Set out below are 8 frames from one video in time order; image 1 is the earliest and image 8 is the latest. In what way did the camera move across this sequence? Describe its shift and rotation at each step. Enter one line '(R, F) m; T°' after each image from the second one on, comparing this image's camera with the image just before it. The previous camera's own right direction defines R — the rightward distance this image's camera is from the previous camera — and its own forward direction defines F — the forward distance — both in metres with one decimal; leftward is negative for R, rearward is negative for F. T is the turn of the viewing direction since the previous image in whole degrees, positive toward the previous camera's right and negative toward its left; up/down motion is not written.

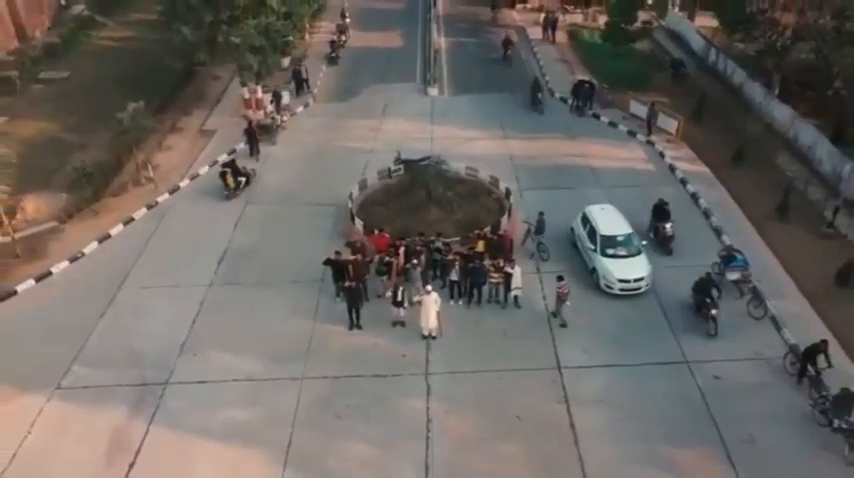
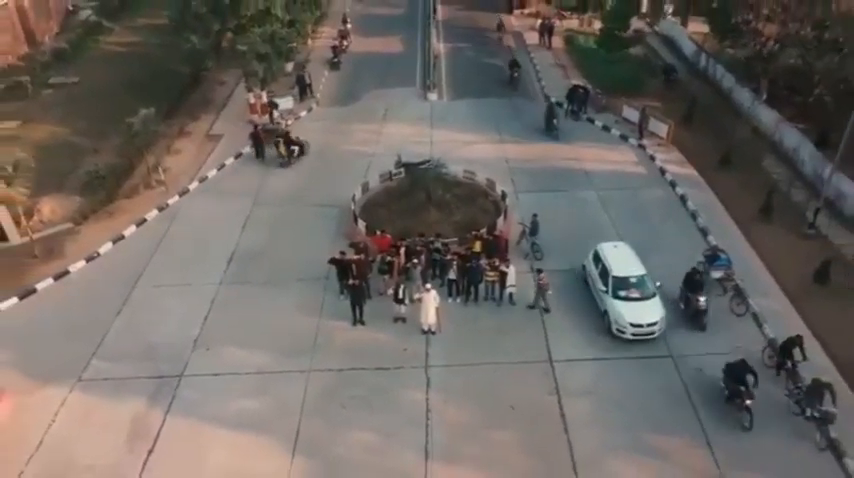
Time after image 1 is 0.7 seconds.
(0.0, -0.6) m; 0°
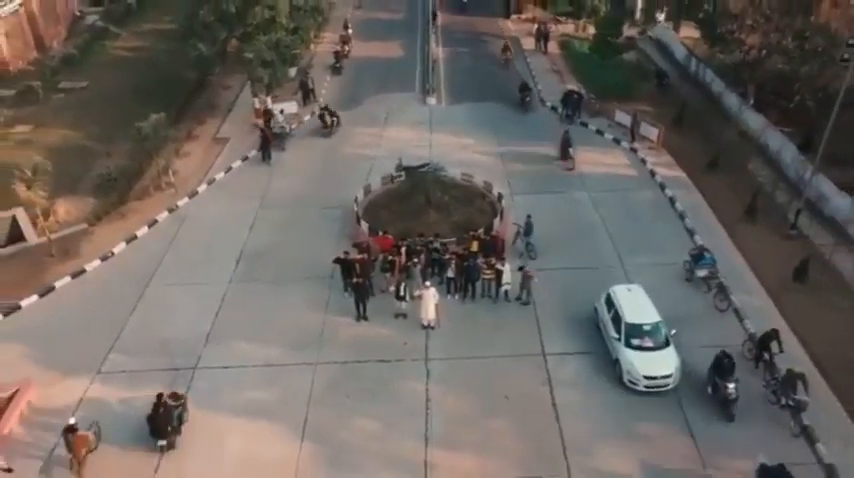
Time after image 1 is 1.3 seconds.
(0.0, -0.7) m; 0°
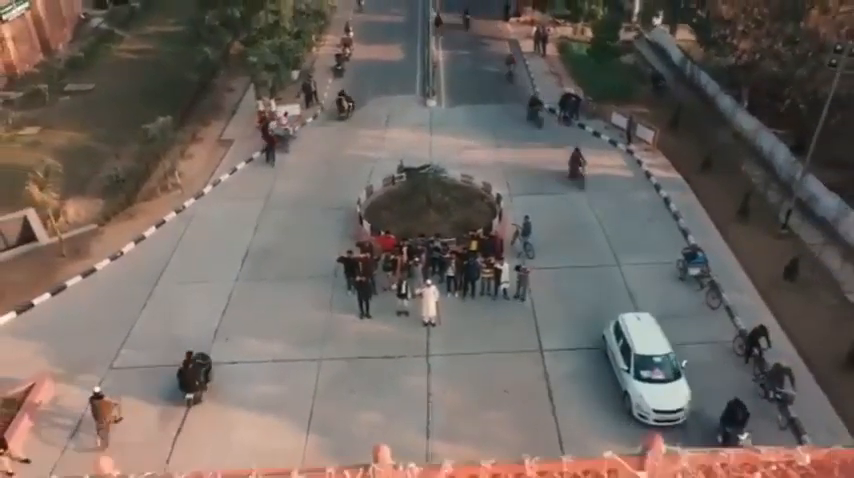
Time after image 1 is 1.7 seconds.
(0.0, -0.4) m; 0°
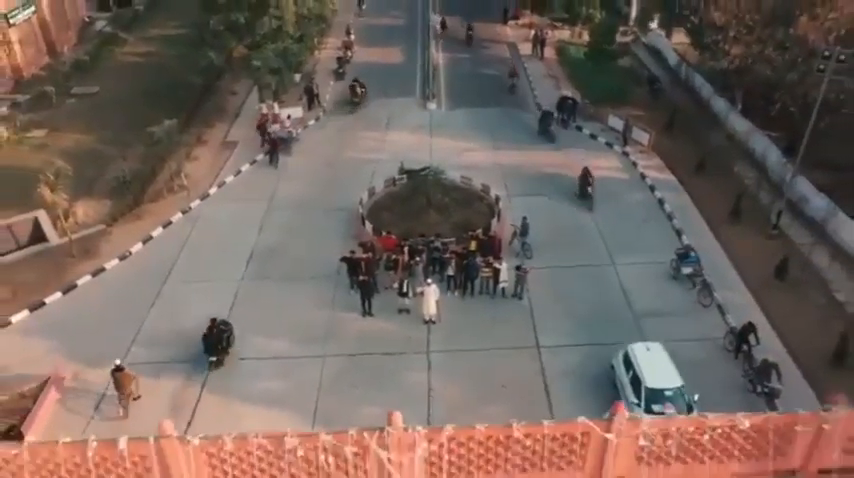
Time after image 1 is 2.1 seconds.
(0.0, -0.4) m; 0°
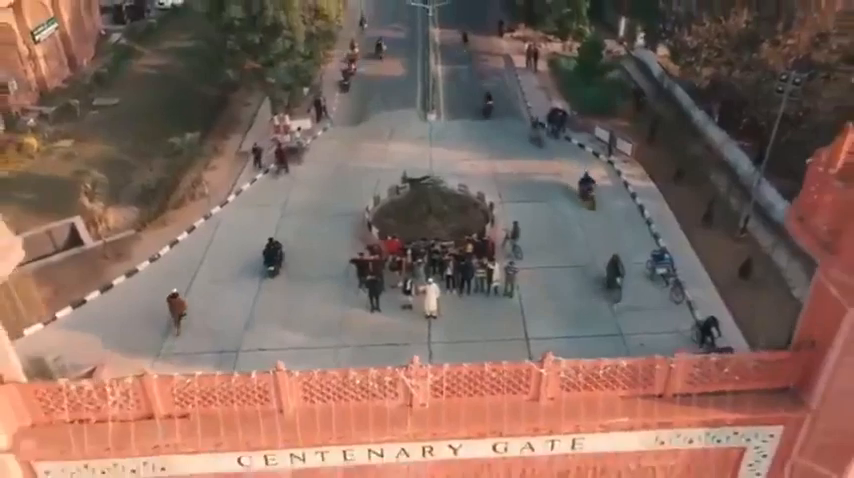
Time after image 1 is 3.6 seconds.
(0.0, -1.6) m; 0°
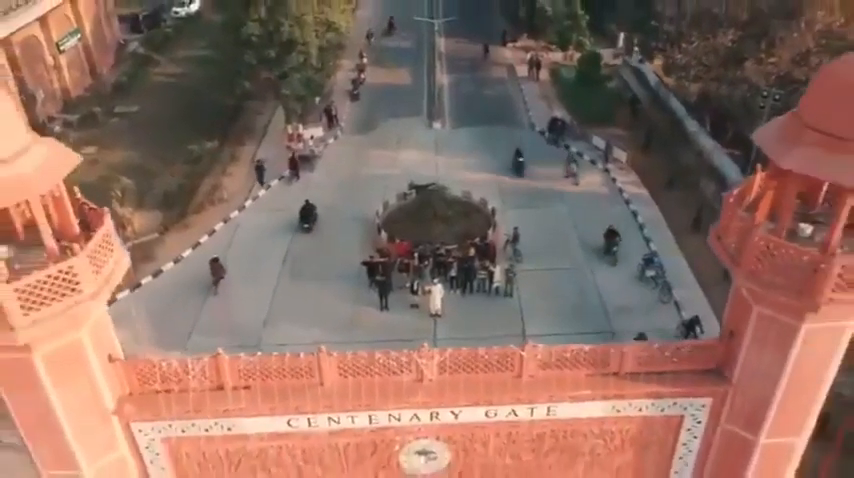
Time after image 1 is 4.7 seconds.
(0.0, -1.2) m; 0°
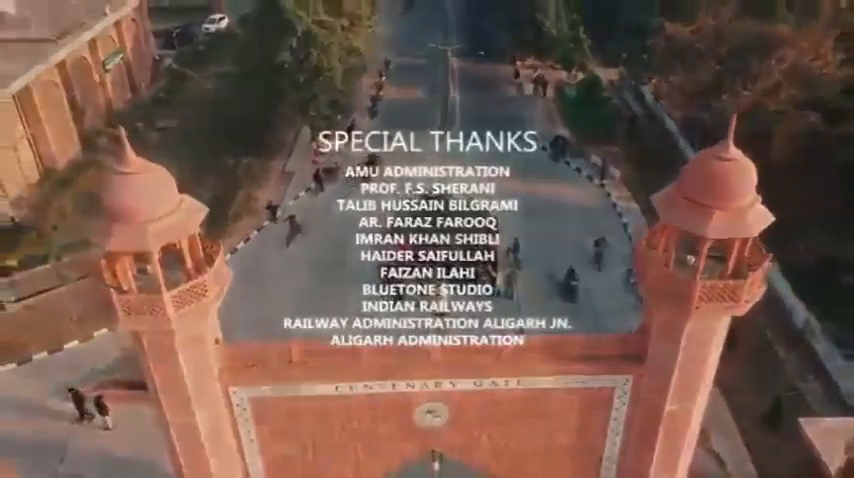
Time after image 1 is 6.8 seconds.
(+0.1, -2.3) m; -1°
